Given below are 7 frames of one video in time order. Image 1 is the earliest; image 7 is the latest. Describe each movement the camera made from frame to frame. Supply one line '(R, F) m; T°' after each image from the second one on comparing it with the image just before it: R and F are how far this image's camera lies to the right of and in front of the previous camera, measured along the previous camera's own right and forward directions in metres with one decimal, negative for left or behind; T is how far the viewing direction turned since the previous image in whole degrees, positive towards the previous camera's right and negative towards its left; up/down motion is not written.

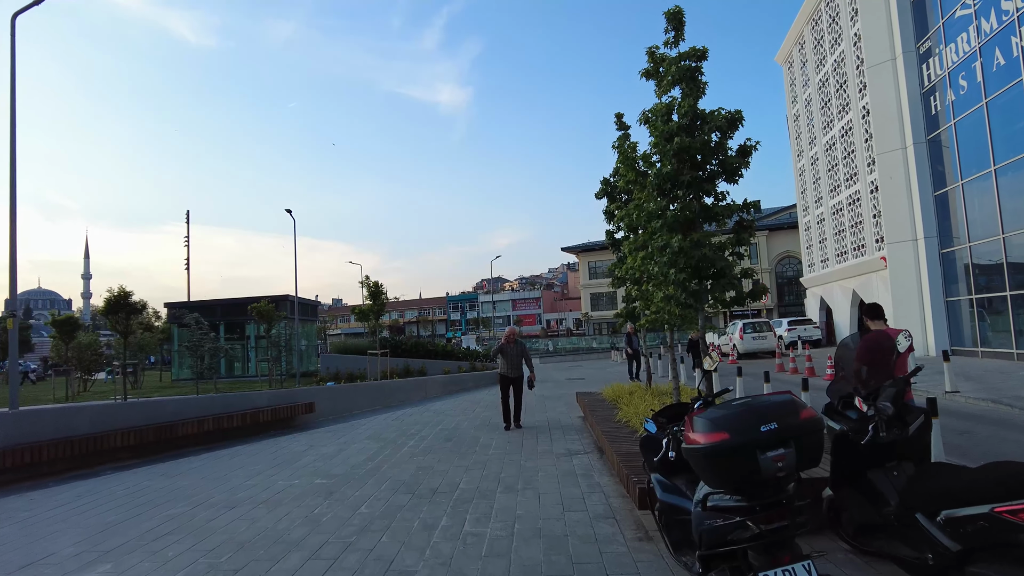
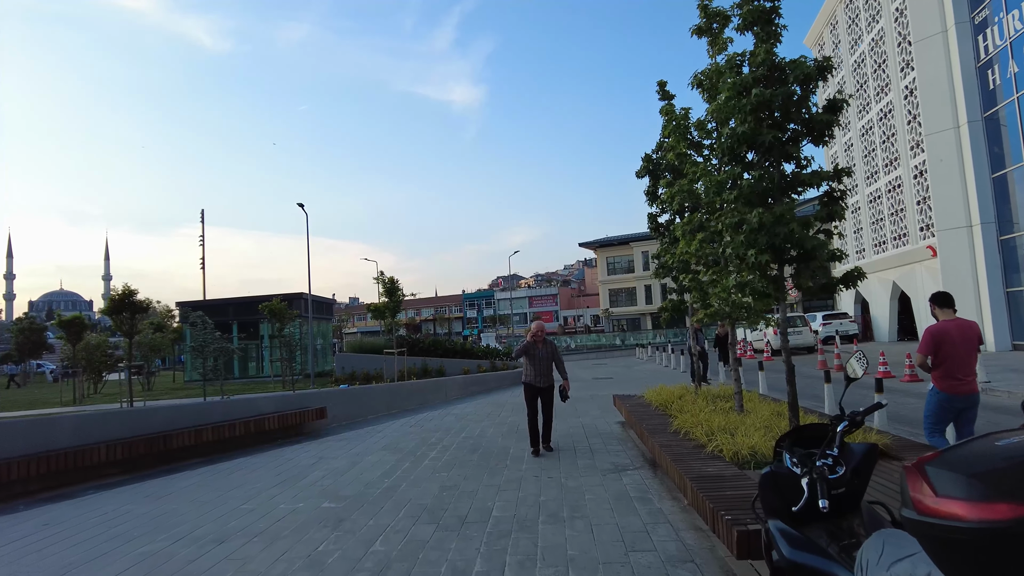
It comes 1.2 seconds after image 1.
(-0.2, +1.1) m; -1°
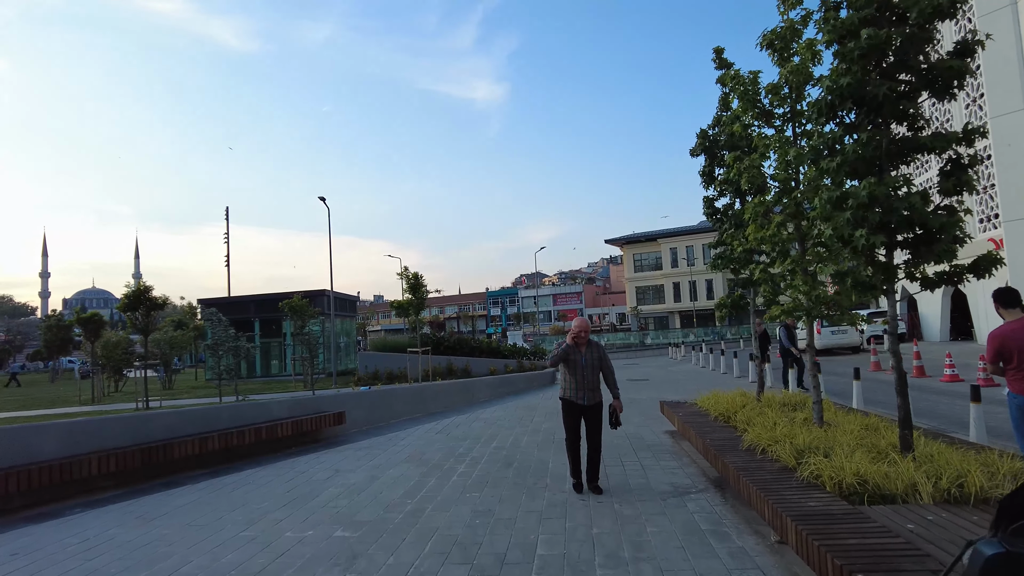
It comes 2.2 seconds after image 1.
(-0.2, +1.0) m; -2°
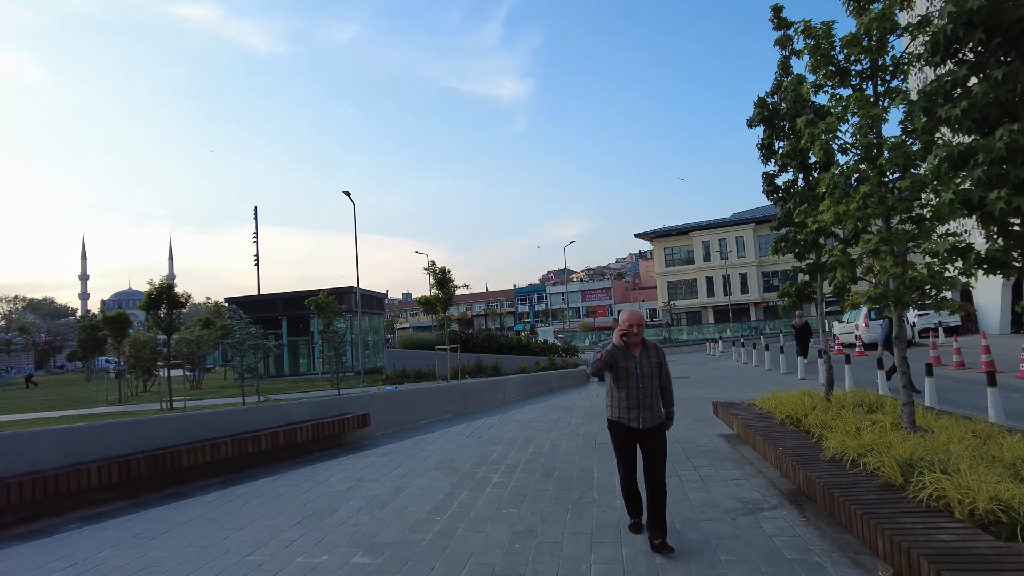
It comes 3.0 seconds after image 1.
(-0.1, +0.8) m; -3°
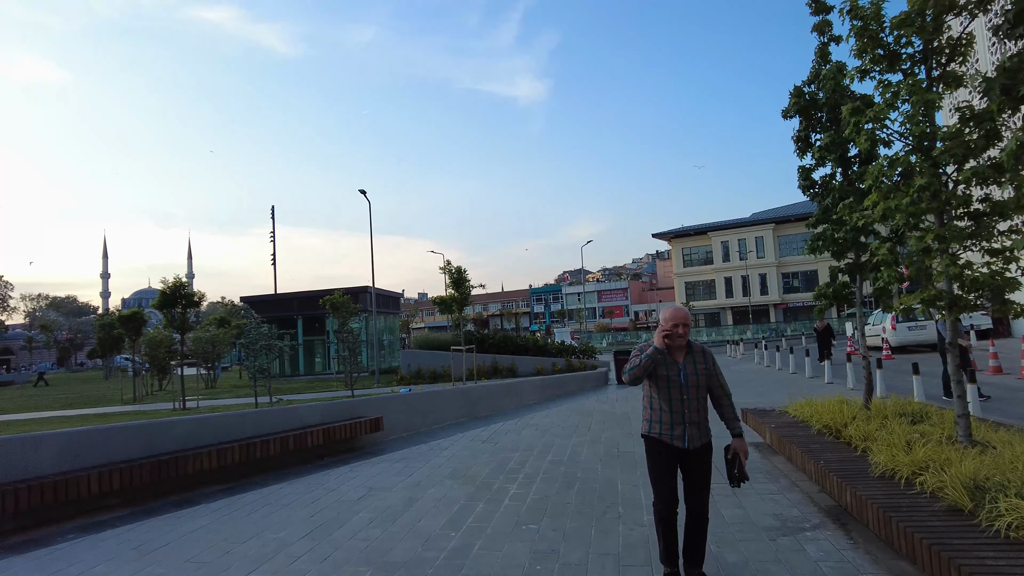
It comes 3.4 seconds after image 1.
(0.0, +0.4) m; -1°
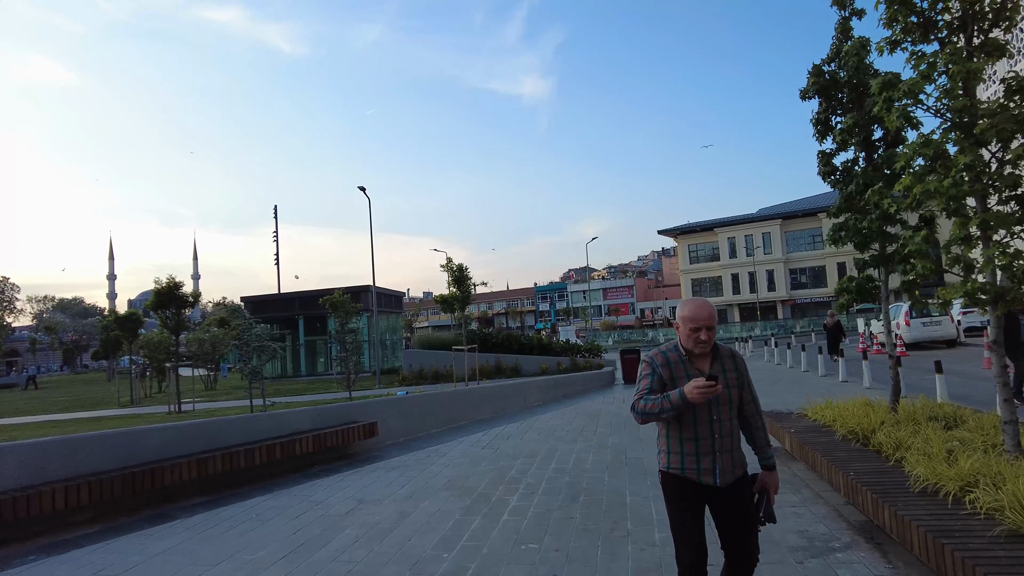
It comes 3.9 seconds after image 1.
(+0.1, +0.5) m; -1°
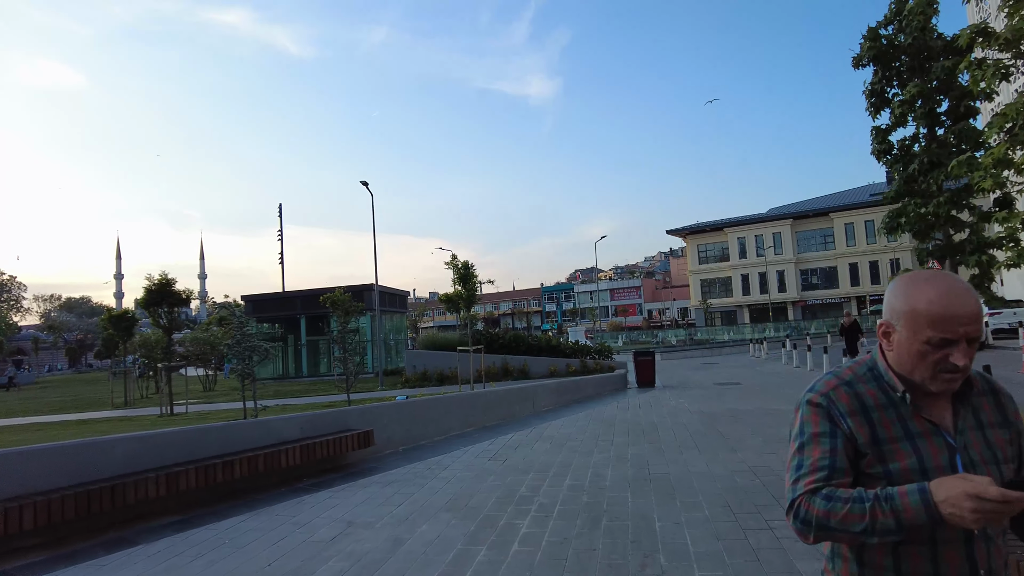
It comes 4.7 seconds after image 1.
(0.0, +0.8) m; -1°
